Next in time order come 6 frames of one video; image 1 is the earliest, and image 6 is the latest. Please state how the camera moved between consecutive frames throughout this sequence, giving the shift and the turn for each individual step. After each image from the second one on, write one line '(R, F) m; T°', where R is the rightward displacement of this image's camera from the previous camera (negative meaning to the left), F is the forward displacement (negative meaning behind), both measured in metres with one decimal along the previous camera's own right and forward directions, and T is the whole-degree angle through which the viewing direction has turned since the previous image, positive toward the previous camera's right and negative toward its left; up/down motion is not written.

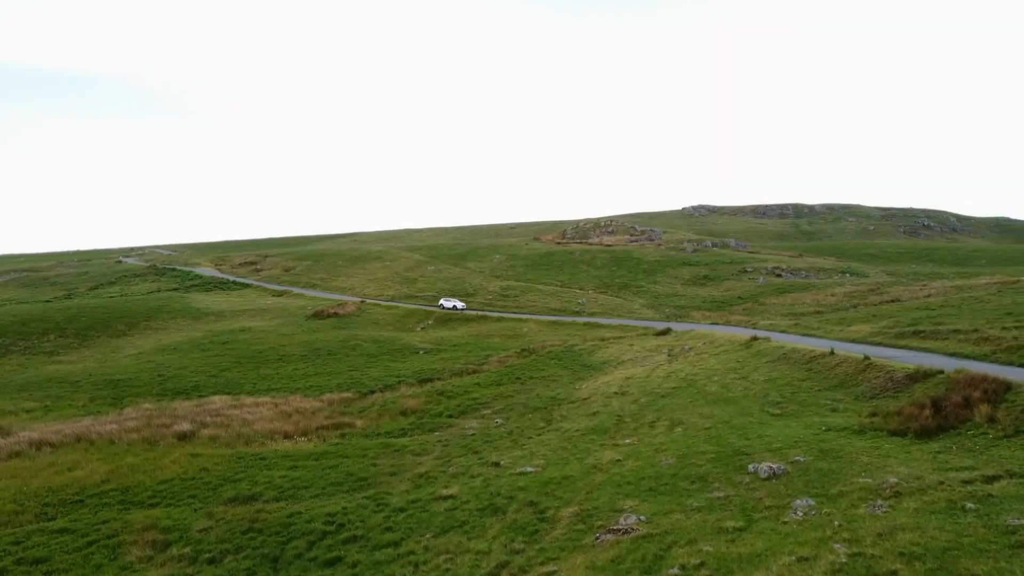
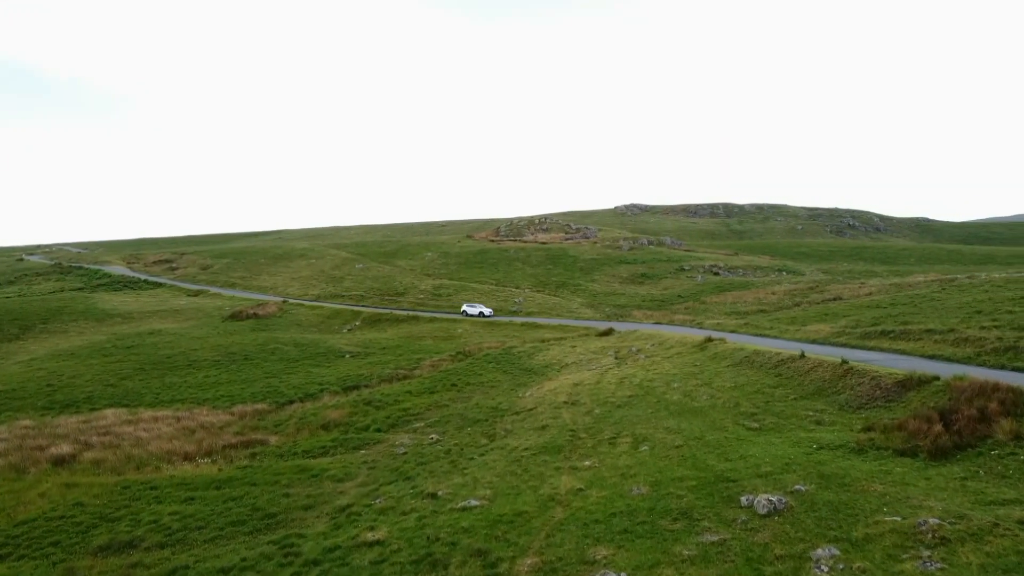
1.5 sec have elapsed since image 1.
(-0.2, +4.2) m; +5°
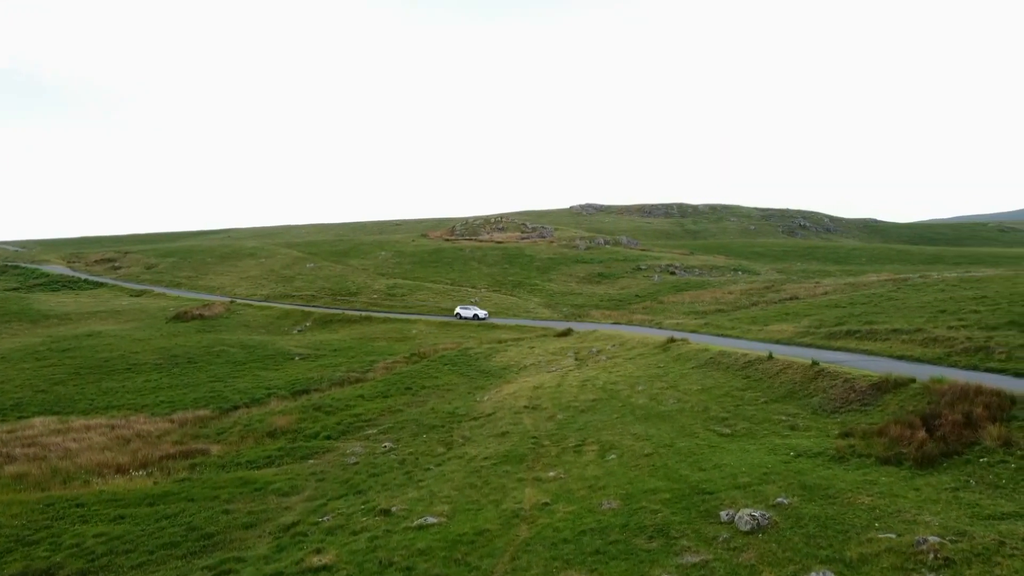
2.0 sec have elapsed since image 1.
(-0.1, +1.6) m; +3°
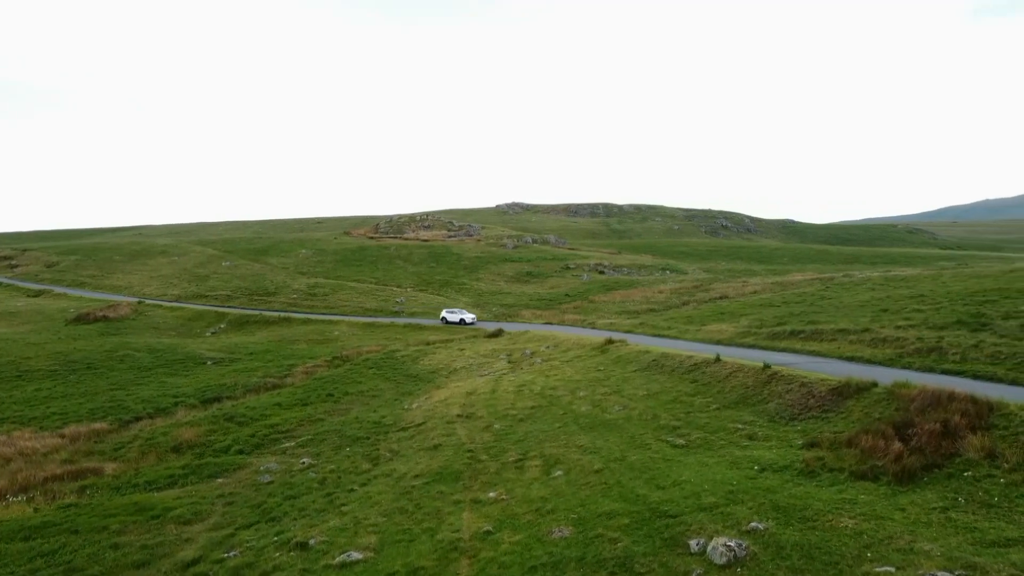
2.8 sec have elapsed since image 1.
(-0.3, +2.4) m; +5°
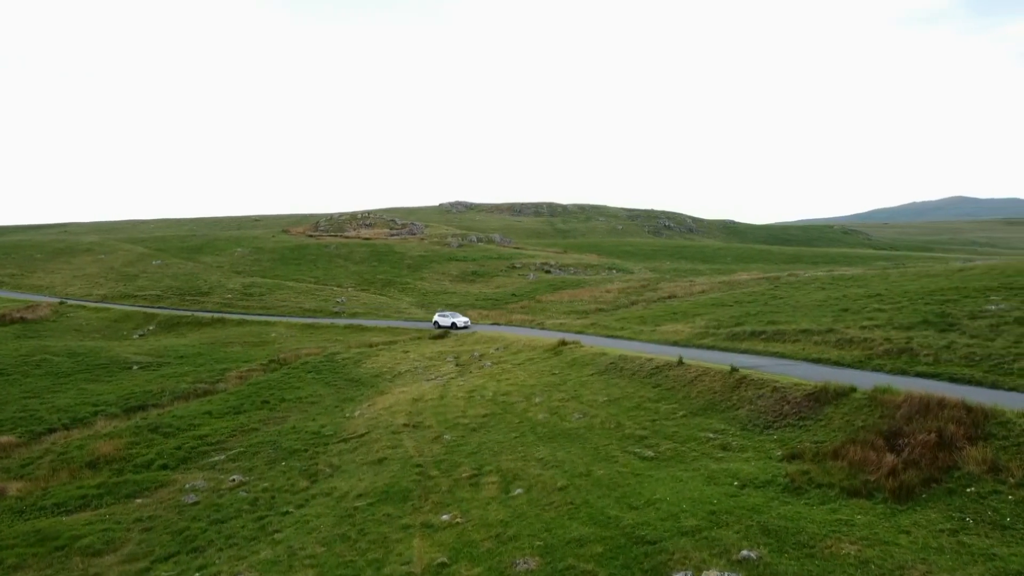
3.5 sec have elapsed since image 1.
(-0.3, +2.0) m; +4°
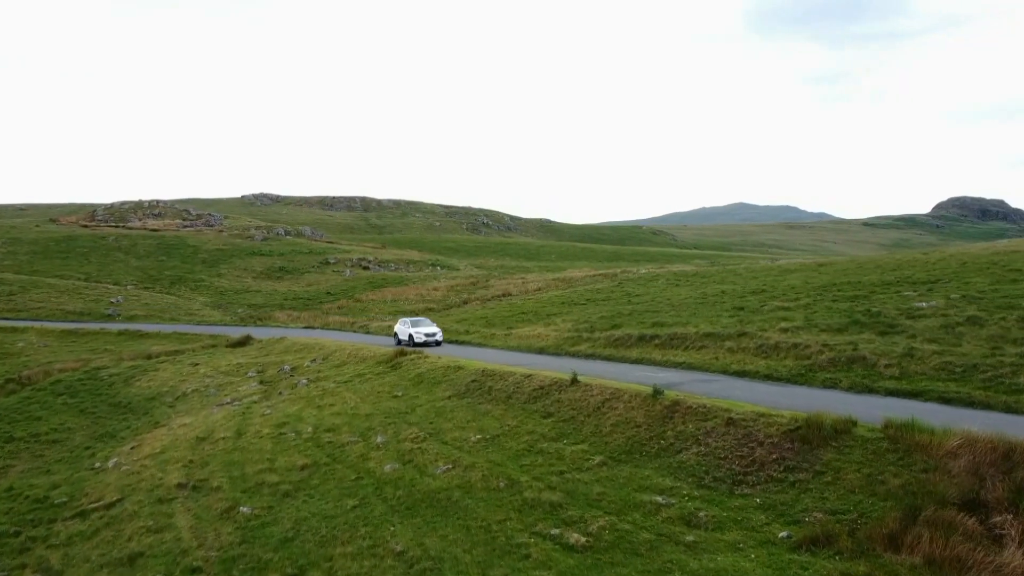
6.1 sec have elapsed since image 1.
(-0.5, +7.9) m; +13°
